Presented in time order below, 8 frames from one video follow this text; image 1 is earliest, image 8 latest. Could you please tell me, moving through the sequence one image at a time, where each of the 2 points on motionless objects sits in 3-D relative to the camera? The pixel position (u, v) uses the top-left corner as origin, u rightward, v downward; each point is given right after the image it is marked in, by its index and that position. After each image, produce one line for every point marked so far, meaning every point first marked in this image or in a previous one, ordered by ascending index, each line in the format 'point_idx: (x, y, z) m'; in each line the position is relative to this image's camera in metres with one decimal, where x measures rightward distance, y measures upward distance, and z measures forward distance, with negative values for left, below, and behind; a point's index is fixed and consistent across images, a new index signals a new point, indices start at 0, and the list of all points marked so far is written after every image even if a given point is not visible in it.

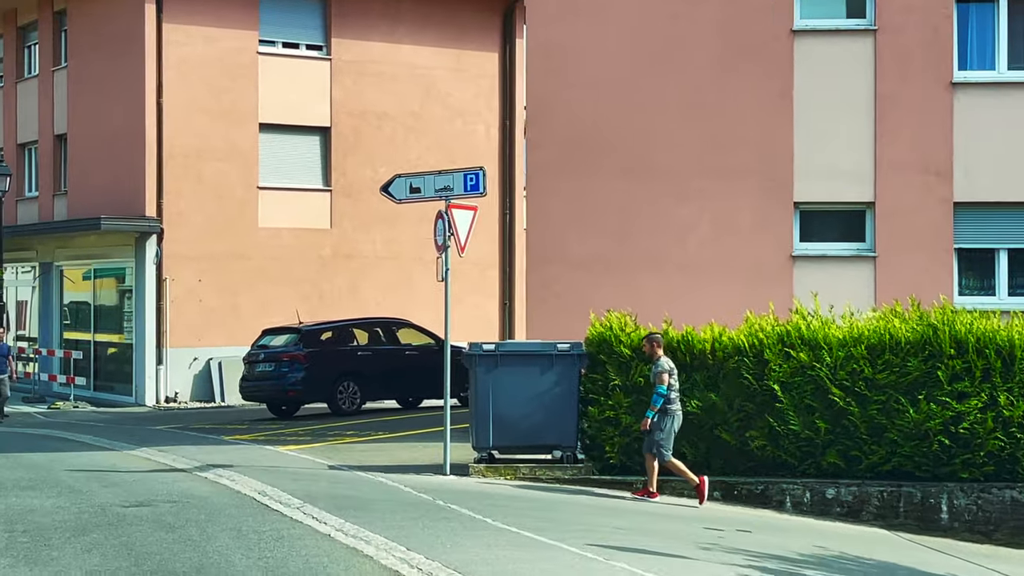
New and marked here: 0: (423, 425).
0: (-1.0, -1.6, +17.1) m
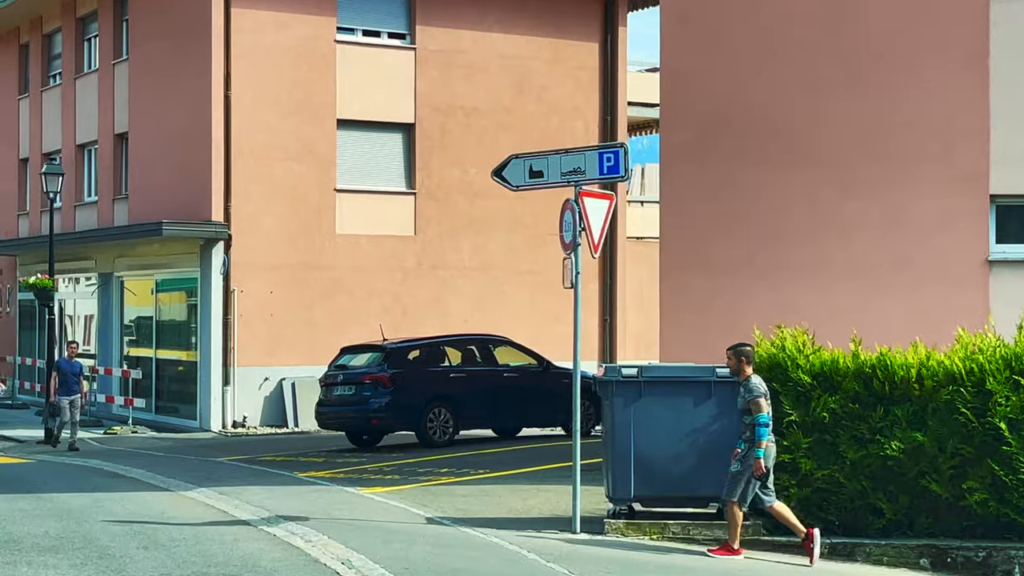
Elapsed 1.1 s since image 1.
0: (+0.2, -1.7, +14.5) m
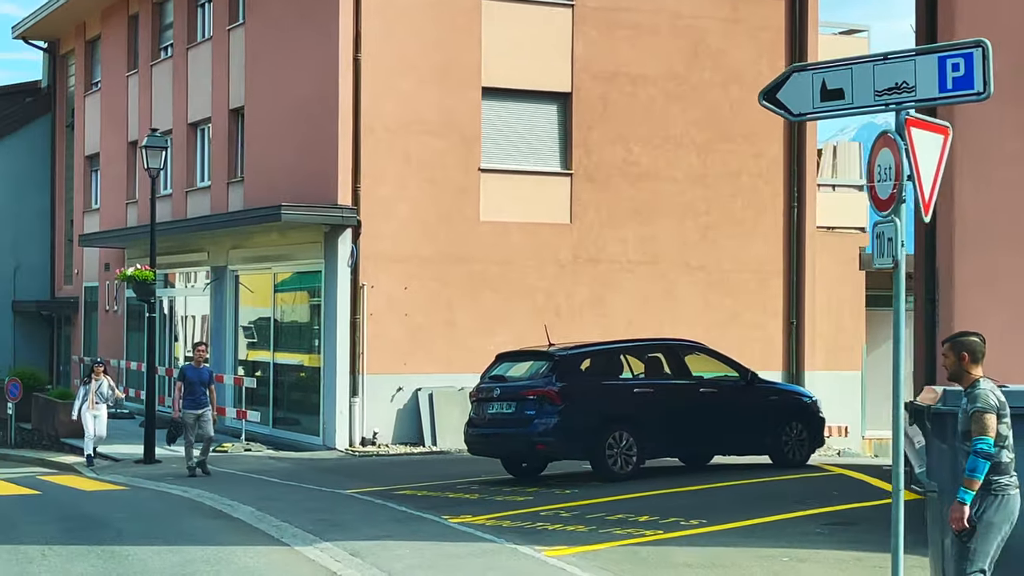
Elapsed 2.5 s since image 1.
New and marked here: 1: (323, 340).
0: (+1.8, -1.6, +11.1) m
1: (-2.4, -0.7, +19.2) m
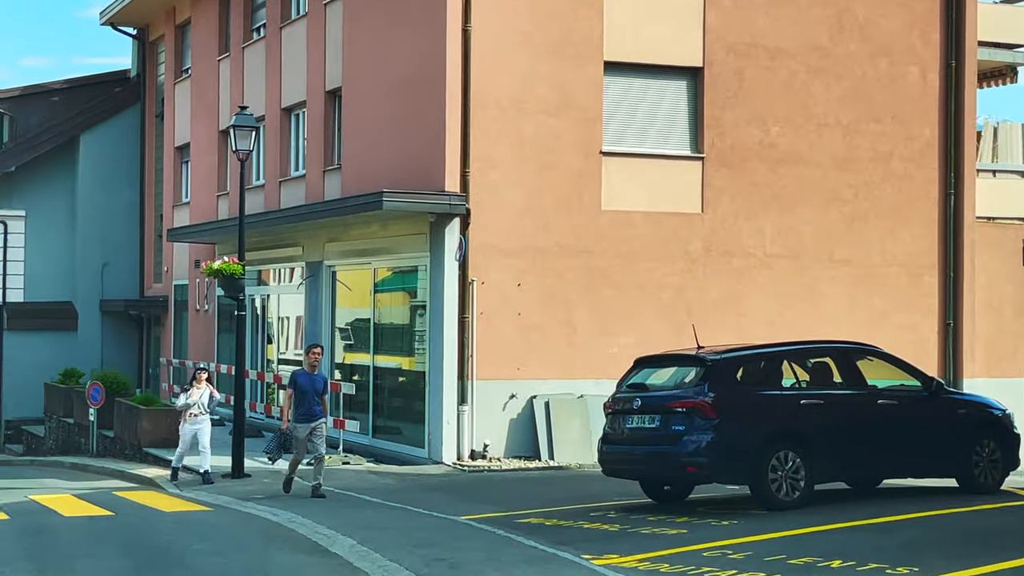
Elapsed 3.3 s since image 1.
0: (+2.7, -1.6, +8.9) m
1: (-1.0, -0.6, +17.3) m
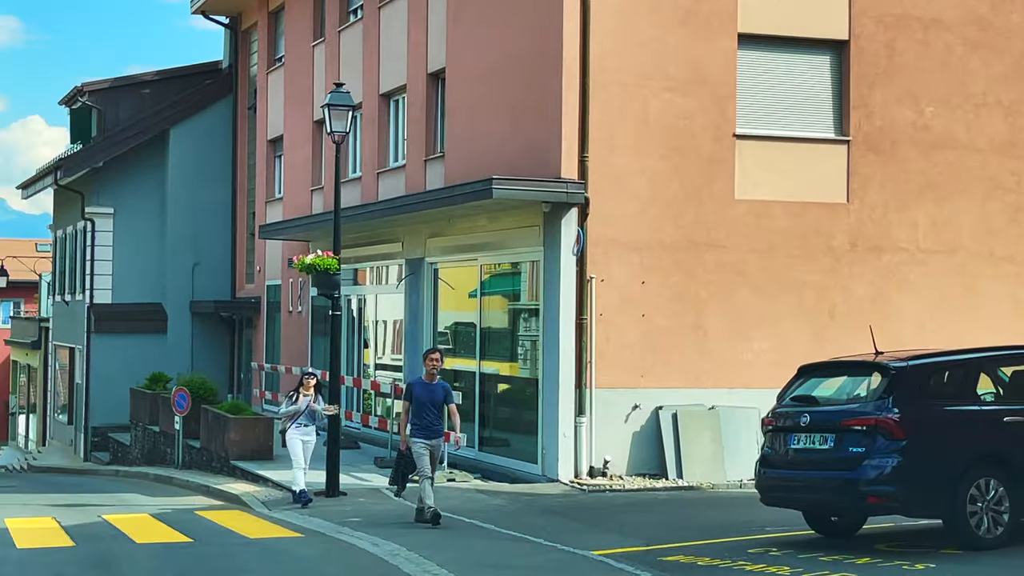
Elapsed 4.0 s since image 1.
0: (+3.4, -1.5, +7.0) m
1: (+0.3, -0.6, +15.6) m
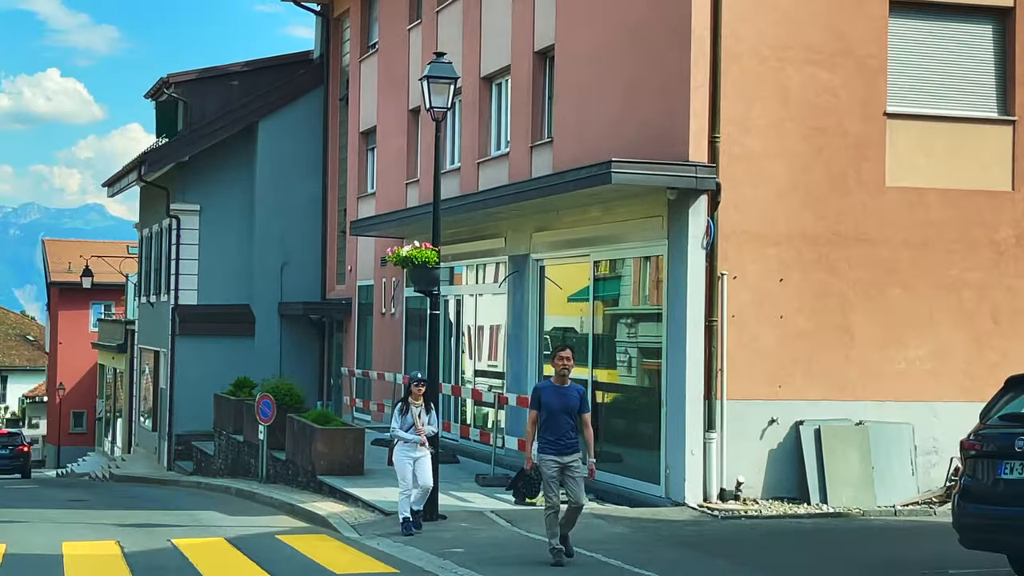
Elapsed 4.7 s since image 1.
0: (+4.0, -1.5, +5.1) m
1: (+1.4, -0.6, +13.8) m
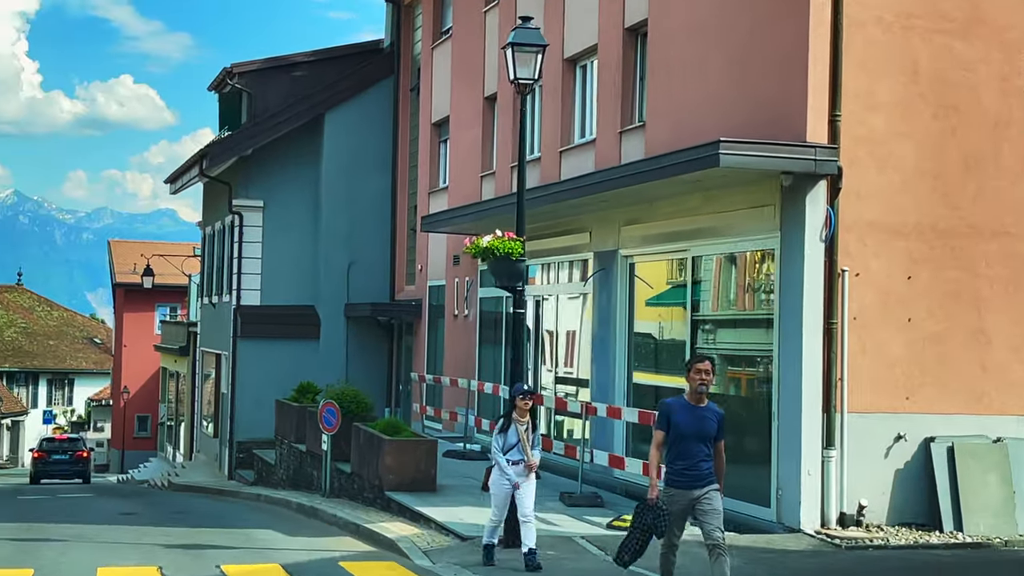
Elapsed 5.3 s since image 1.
0: (+4.4, -1.4, +3.4) m
1: (+2.2, -0.6, +12.3) m
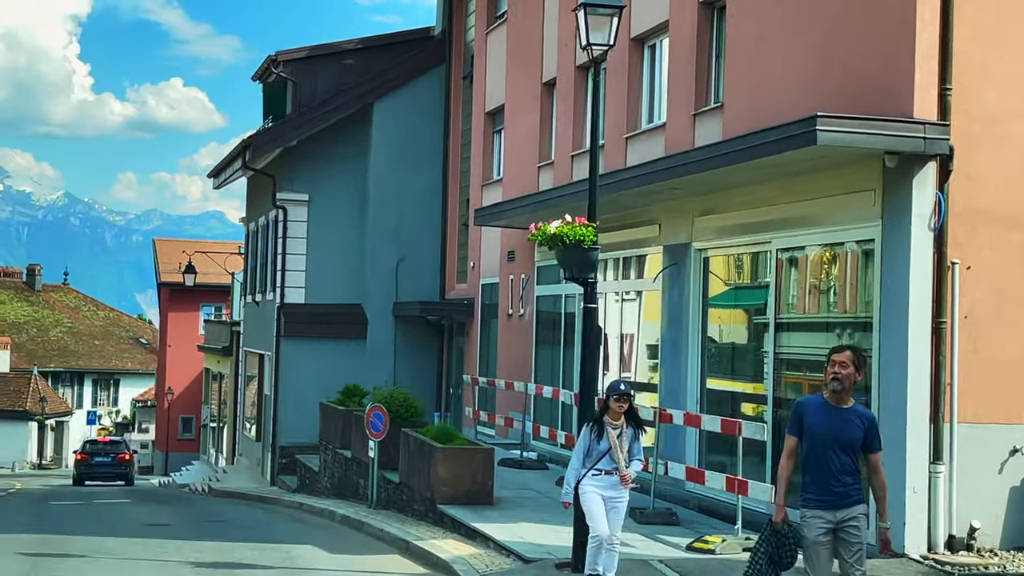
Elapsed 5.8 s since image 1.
0: (+4.6, -1.4, +2.0) m
1: (+2.6, -0.5, +11.0) m
